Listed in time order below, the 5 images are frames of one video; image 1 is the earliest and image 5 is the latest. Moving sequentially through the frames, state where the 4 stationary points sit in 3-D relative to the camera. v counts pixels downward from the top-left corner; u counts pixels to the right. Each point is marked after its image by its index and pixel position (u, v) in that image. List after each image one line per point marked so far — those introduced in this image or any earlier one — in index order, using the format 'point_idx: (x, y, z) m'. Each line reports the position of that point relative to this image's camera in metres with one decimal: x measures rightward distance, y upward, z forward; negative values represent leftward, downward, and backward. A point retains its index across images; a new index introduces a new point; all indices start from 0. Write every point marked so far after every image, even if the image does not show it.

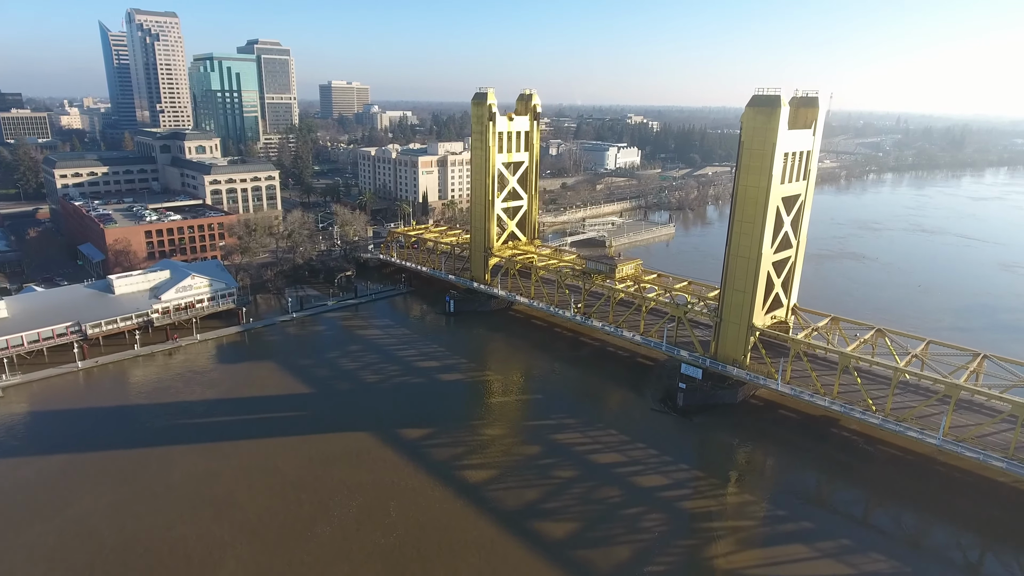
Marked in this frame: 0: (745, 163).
0: (+7.7, +4.2, +19.2) m
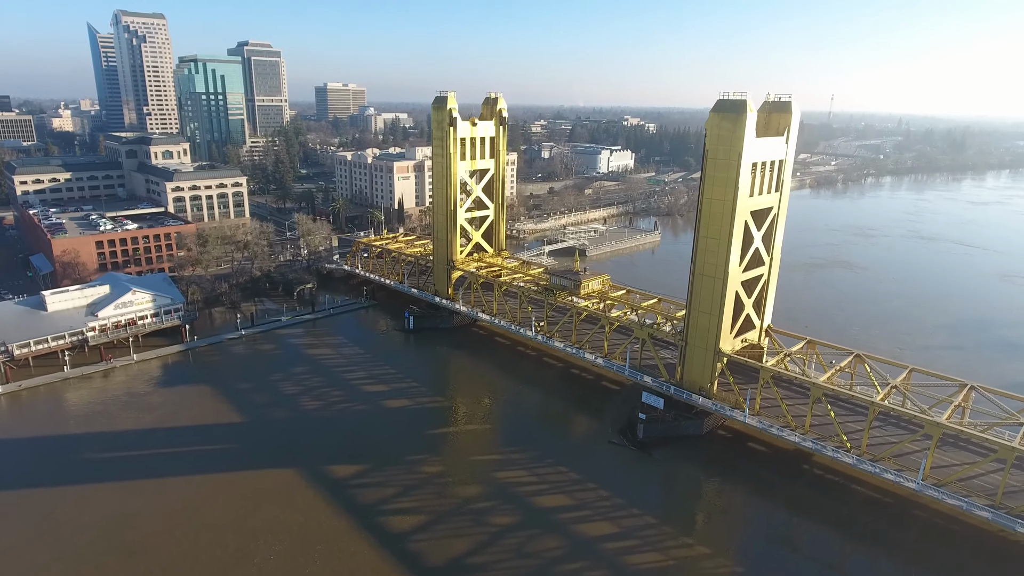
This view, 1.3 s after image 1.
0: (+6.0, +3.5, +17.6) m
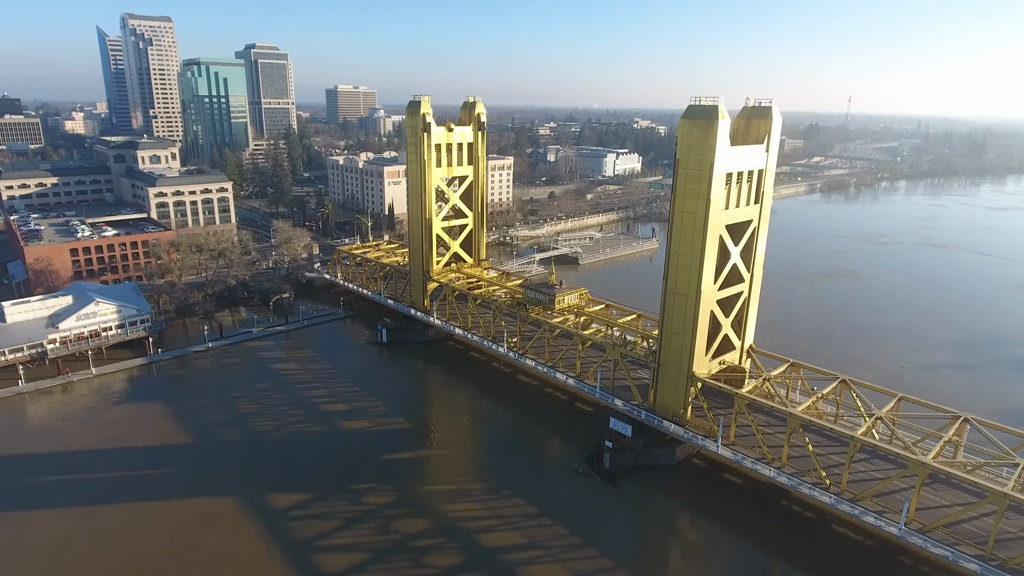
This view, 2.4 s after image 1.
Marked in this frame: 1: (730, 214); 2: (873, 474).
0: (+4.8, +3.0, +16.4) m
1: (+6.3, +2.1, +16.7) m
2: (+9.5, -4.9, +15.2) m
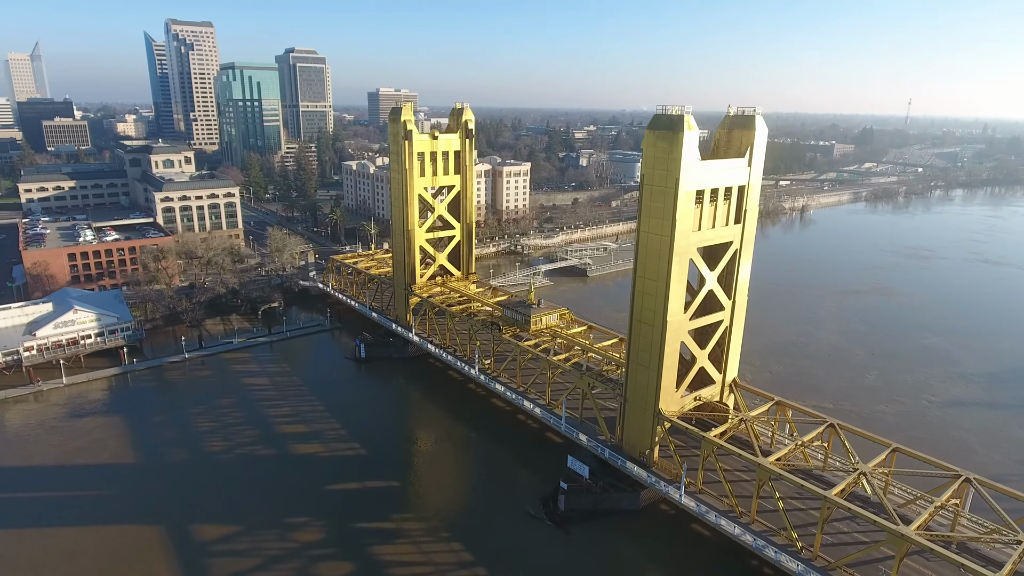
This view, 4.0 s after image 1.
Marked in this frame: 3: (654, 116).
0: (+3.4, +2.2, +14.8) m
1: (+5.0, +1.3, +15.0) m
2: (+7.9, -5.8, +13.2) m
3: (+3.5, +4.2, +14.2) m
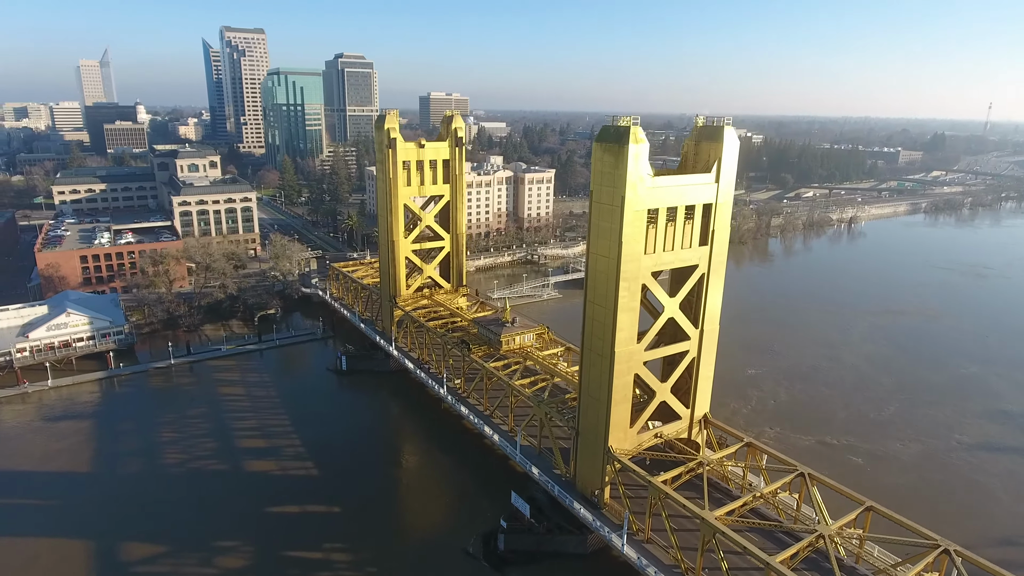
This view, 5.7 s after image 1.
0: (+2.0, +1.6, +13.5) m
1: (+3.5, +0.7, +13.6) m
2: (+6.1, -6.5, +11.6) m
3: (+2.0, +3.6, +13.0) m
